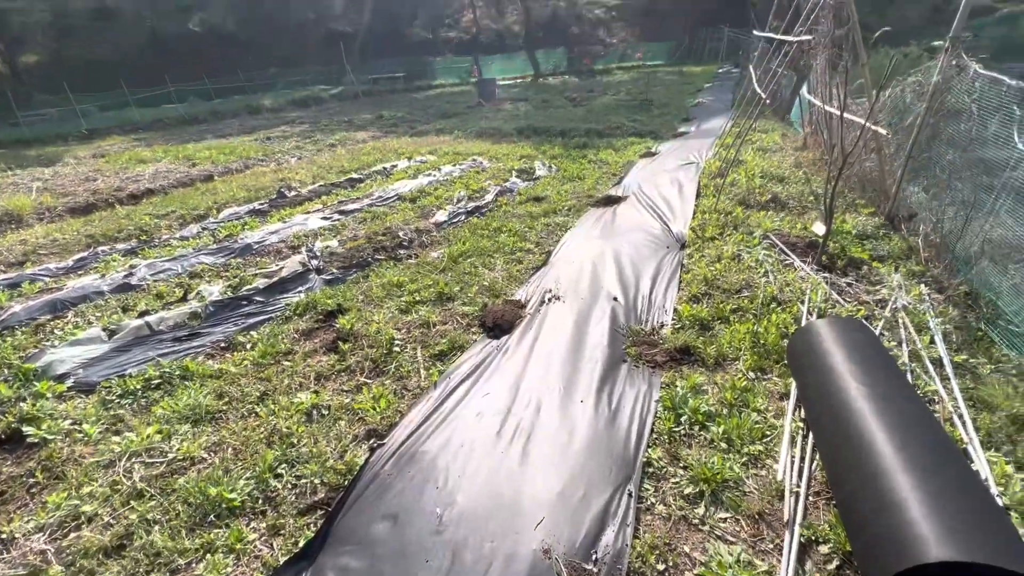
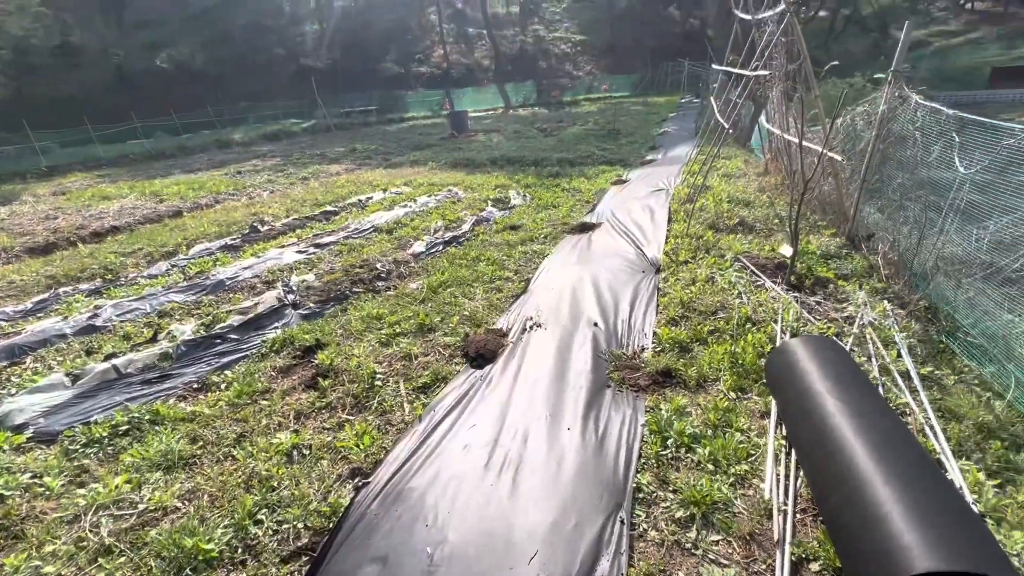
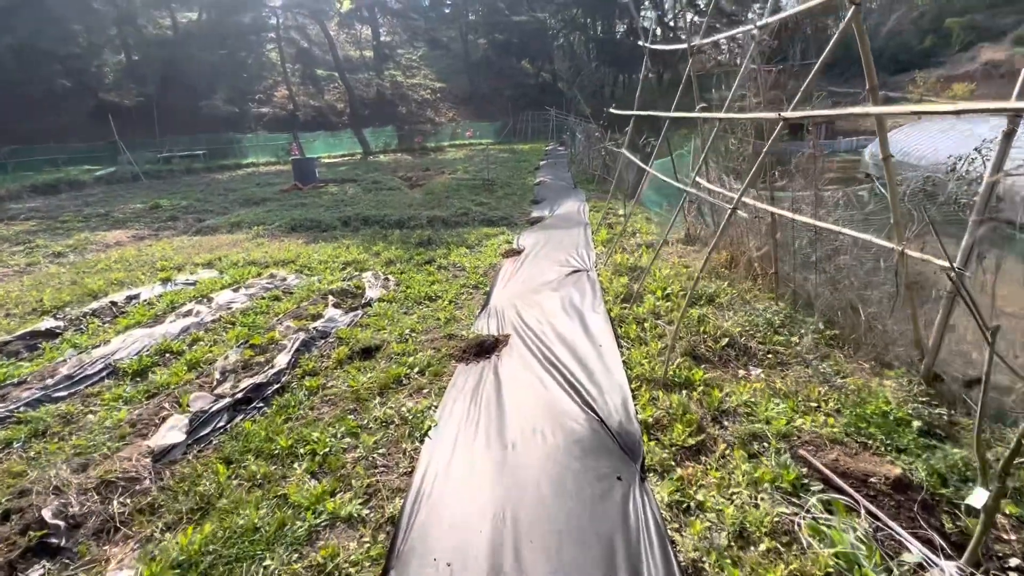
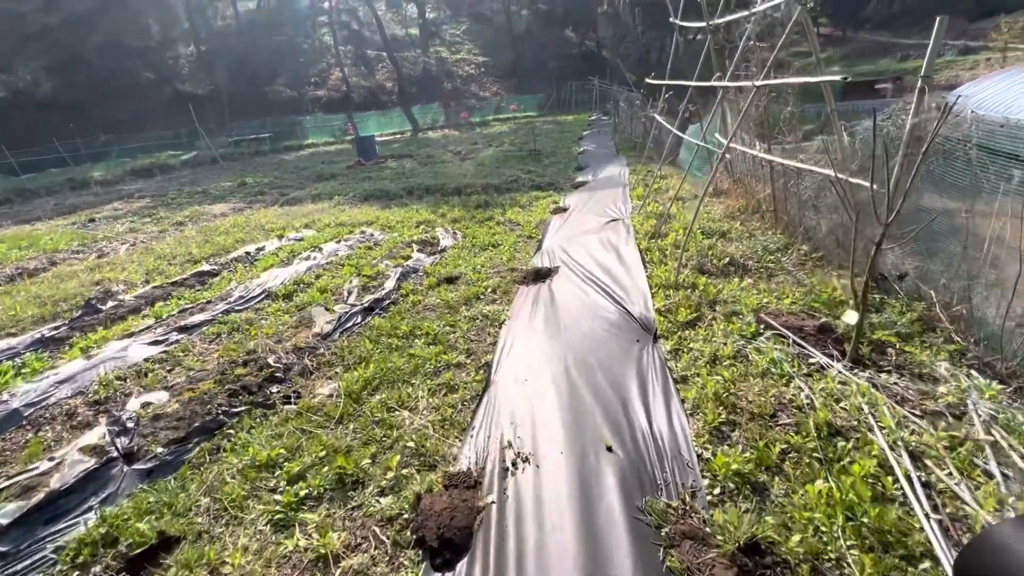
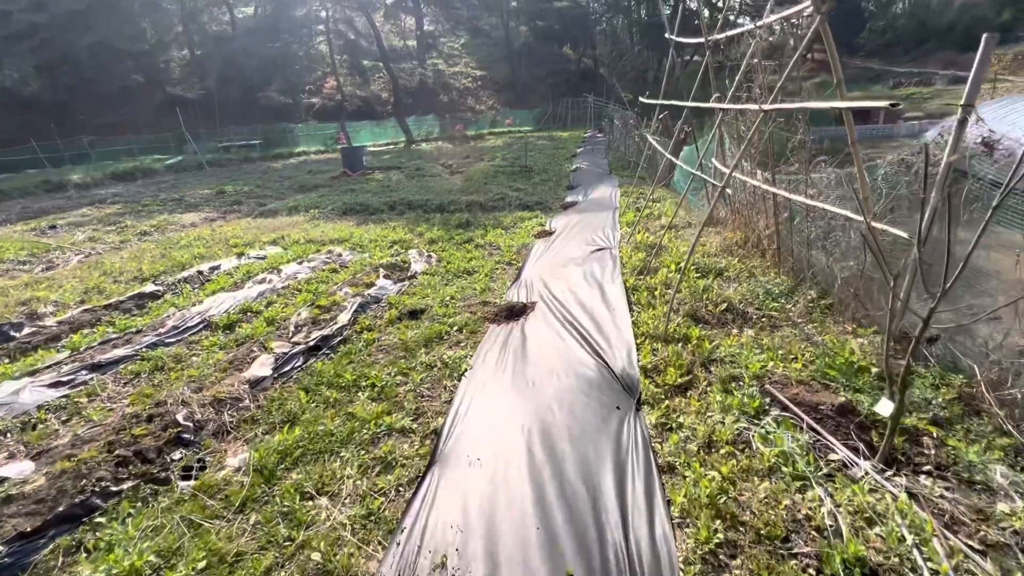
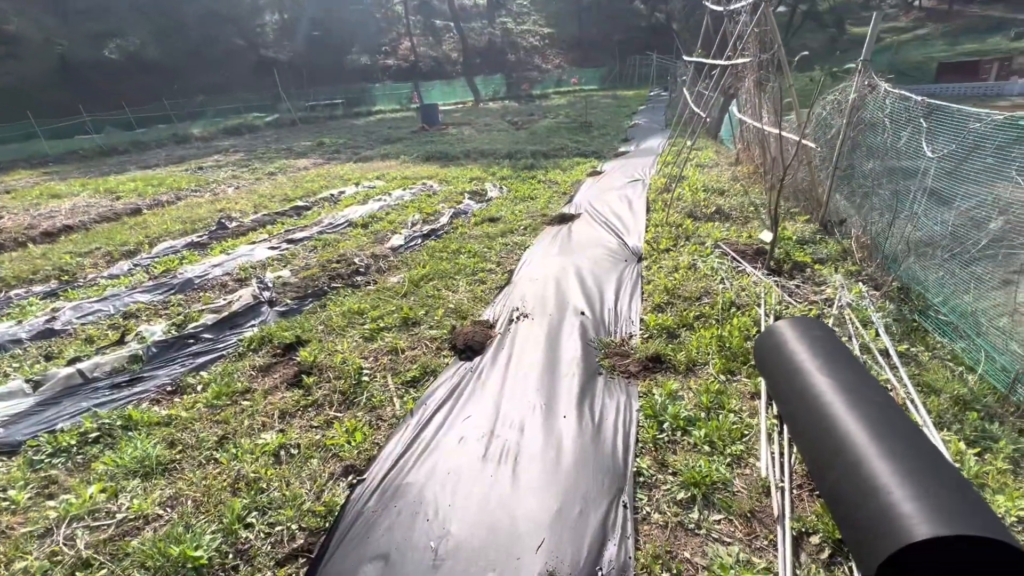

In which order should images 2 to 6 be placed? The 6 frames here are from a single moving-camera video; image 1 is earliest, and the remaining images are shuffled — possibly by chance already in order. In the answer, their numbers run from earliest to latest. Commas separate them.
2, 6, 4, 5, 3
